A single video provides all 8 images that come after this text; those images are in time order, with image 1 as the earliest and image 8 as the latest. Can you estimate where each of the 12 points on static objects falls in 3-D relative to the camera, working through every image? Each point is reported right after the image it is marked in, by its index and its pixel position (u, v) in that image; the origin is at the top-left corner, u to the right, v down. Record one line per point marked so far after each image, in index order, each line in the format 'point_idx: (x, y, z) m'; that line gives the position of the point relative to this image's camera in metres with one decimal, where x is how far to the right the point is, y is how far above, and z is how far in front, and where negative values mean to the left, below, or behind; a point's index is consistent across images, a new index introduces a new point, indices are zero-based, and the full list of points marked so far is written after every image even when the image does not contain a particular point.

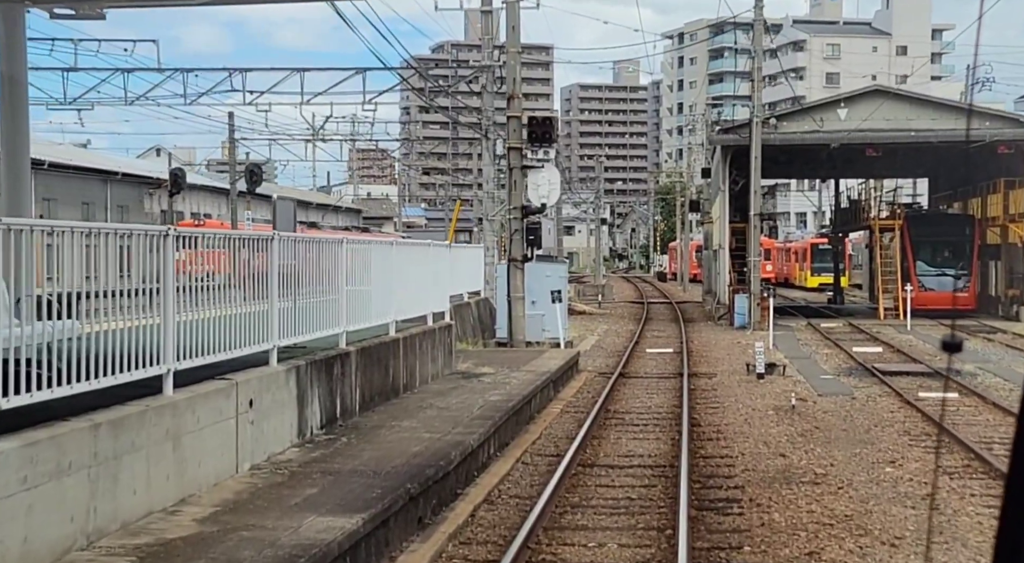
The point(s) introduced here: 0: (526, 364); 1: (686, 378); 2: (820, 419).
0: (+0.2, -1.1, +17.6) m
1: (+2.5, -1.4, +19.2) m
2: (+3.4, -1.5, +14.8) m
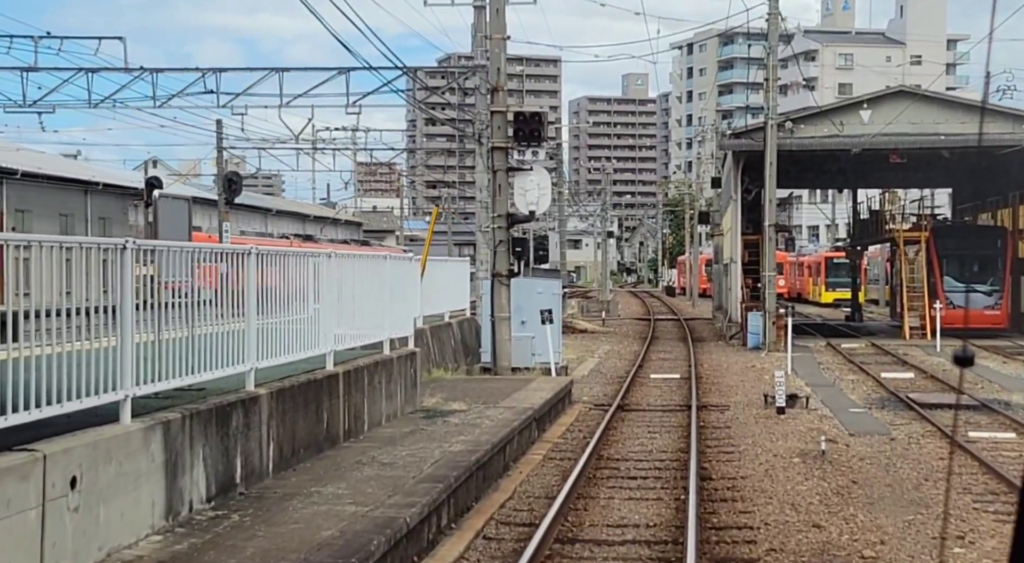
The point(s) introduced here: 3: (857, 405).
0: (0.0, -1.3, +15.1) m
1: (+2.3, -1.6, +16.6) m
2: (+3.2, -1.7, +12.2) m
3: (+4.6, -1.7, +17.9) m
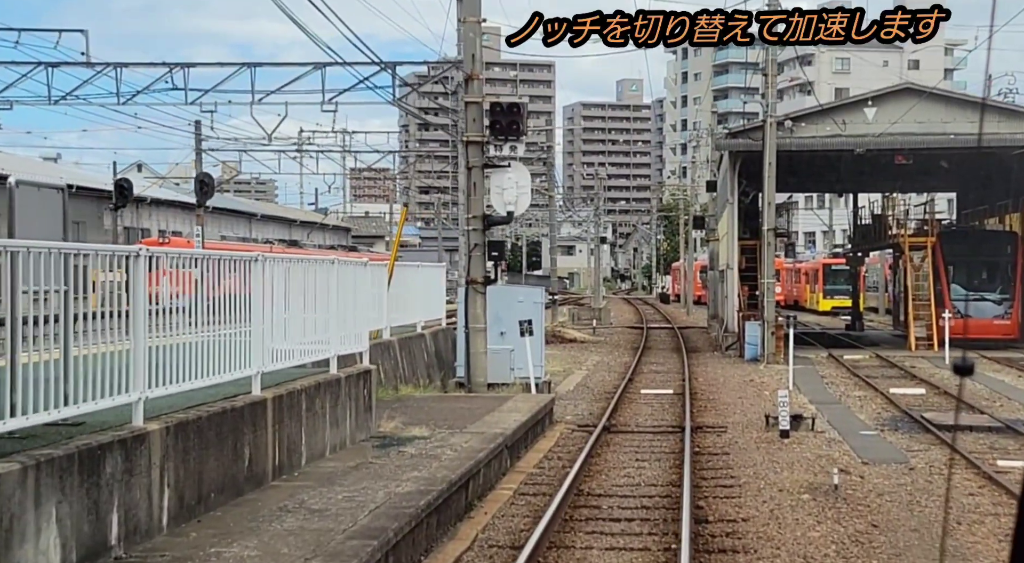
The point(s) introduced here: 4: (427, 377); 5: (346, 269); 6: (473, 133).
0: (-0.3, -1.4, +13.4) m
1: (+2.0, -1.7, +14.9) m
2: (+2.9, -1.8, +10.5) m
3: (+4.3, -1.8, +16.2) m
4: (-1.2, -1.3, +18.4) m
5: (-1.6, +0.1, +12.9) m
6: (-0.5, +1.9, +16.8) m
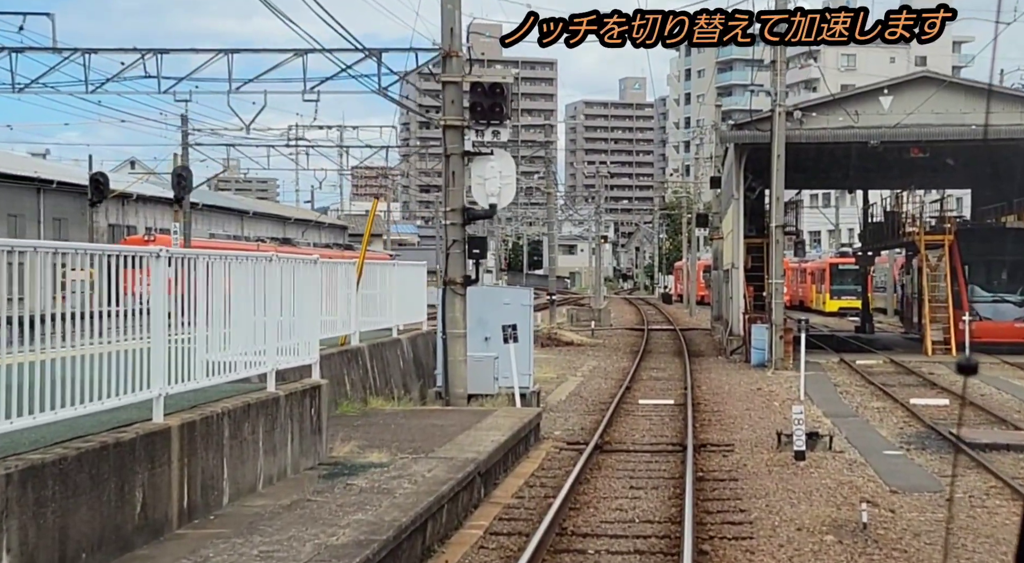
0: (-0.5, -1.4, +11.7) m
1: (+1.8, -1.7, +13.2) m
2: (+2.7, -1.8, +8.8) m
3: (+4.1, -1.8, +14.5) m
4: (-1.4, -1.3, +16.7) m
5: (-1.8, +0.1, +11.2) m
6: (-0.7, +1.9, +15.1) m
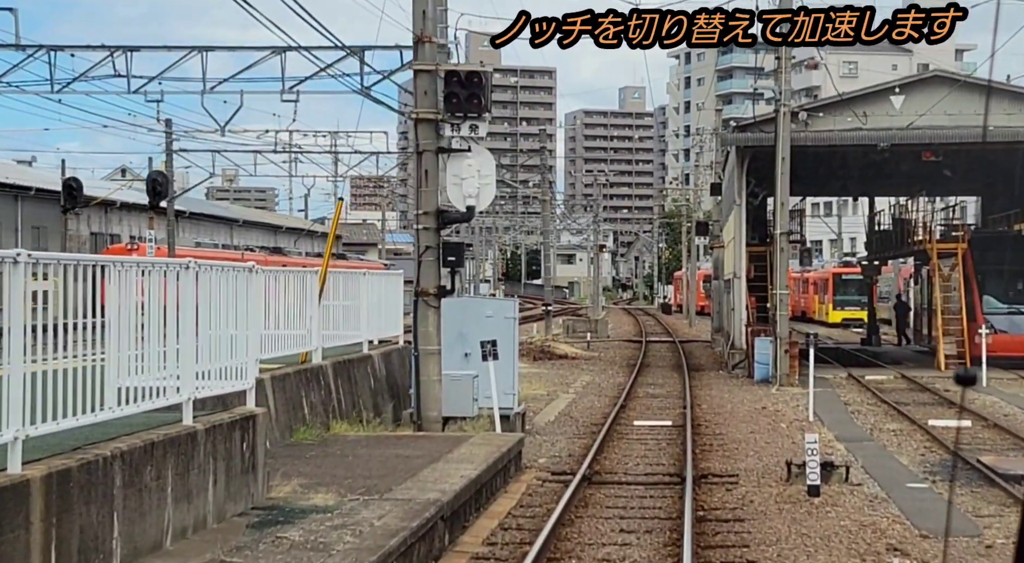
0: (-0.8, -1.5, +10.1) m
1: (+1.6, -1.8, +11.6) m
2: (+2.4, -1.9, +7.3) m
3: (+3.9, -1.9, +12.9) m
4: (-1.6, -1.4, +15.2) m
5: (-2.0, 0.0, +9.6) m
6: (-0.9, +1.8, +13.6) m
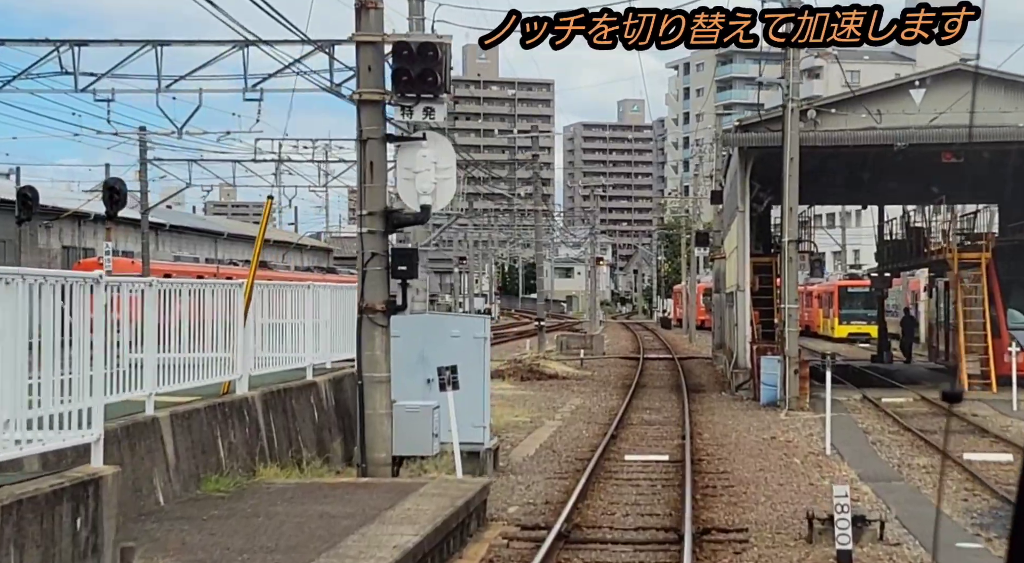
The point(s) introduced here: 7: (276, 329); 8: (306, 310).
0: (-1.1, -1.6, +7.8) m
1: (+1.2, -1.9, +9.4) m
2: (+2.1, -1.9, +5.0) m
3: (+3.6, -2.0, +10.6) m
4: (-1.9, -1.6, +12.9) m
5: (-2.3, 0.0, +7.4) m
6: (-1.2, +1.6, +11.3) m
7: (-2.2, -0.5, +13.0) m
8: (-2.1, -0.3, +14.1) m
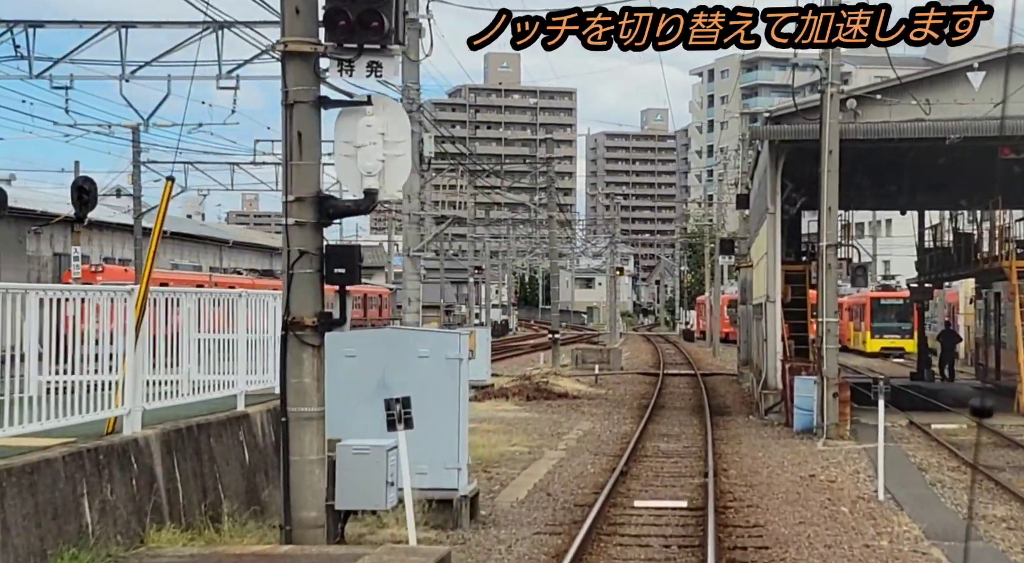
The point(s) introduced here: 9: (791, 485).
0: (-1.3, -1.6, +5.2) m
1: (+1.0, -2.0, +6.7) m
2: (+1.8, -1.9, +2.3) m
3: (+3.4, -2.0, +7.9) m
4: (-2.1, -1.6, +10.3) m
5: (-2.6, -0.1, +4.8) m
6: (-1.4, +1.6, +8.7) m
7: (-2.4, -0.5, +10.4) m
8: (-2.3, -0.4, +11.4) m
9: (+2.9, -2.1, +14.1) m
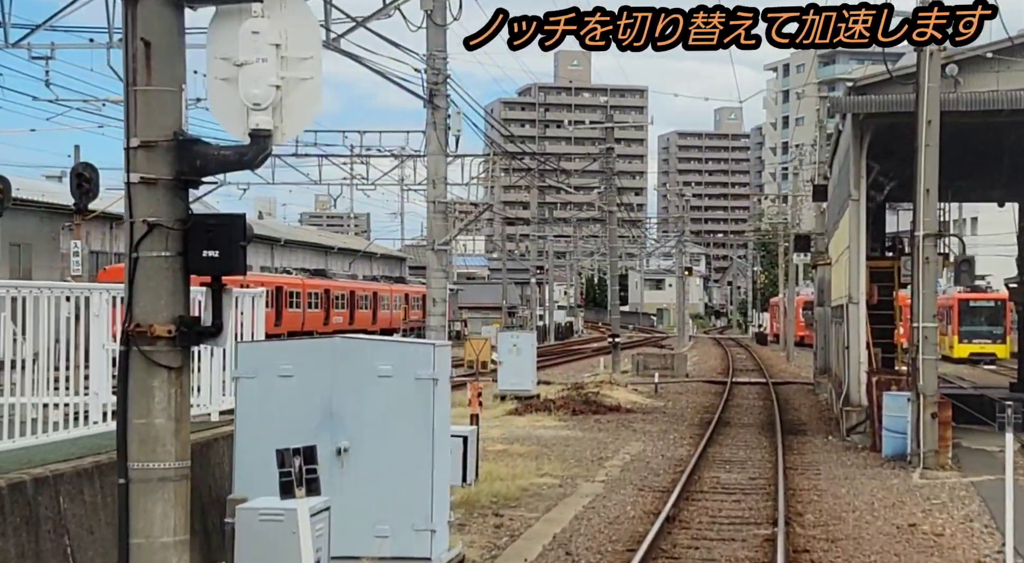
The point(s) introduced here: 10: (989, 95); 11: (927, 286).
0: (-1.7, -1.5, +2.2) m
1: (+0.7, -1.9, +3.6) m
2: (+1.3, -1.9, -0.9) m
3: (+3.1, -2.0, +4.7) m
4: (-2.2, -1.6, +7.3) m
5: (-3.0, 0.0, +1.9) m
6: (-1.6, +1.6, +5.8) m
7: (-2.5, -0.5, +7.5) m
8: (-2.3, -0.3, +8.5) m
9: (+3.0, -2.1, +10.9) m
10: (+6.5, +2.5, +18.1) m
11: (+5.0, -0.1, +16.3) m
